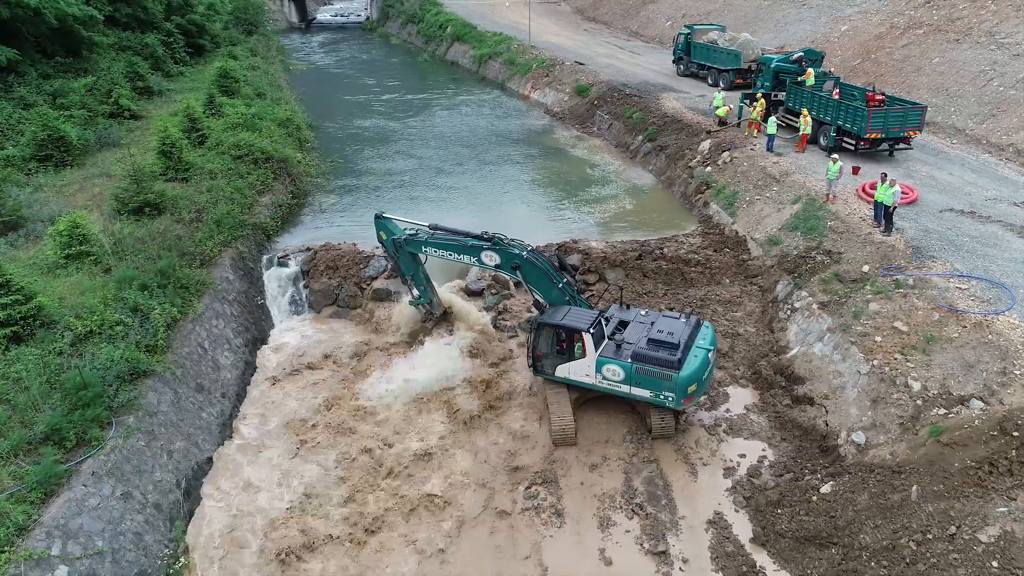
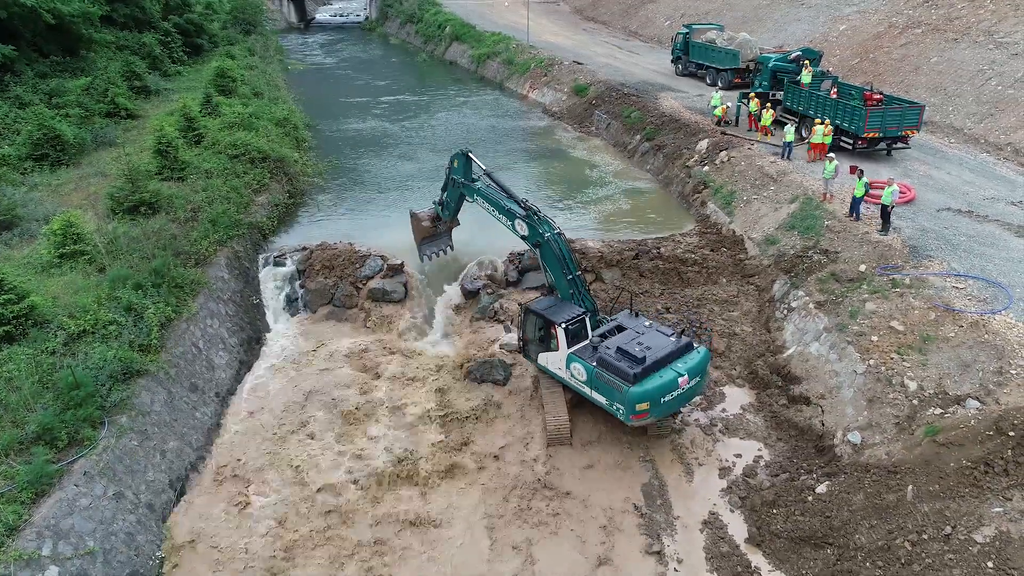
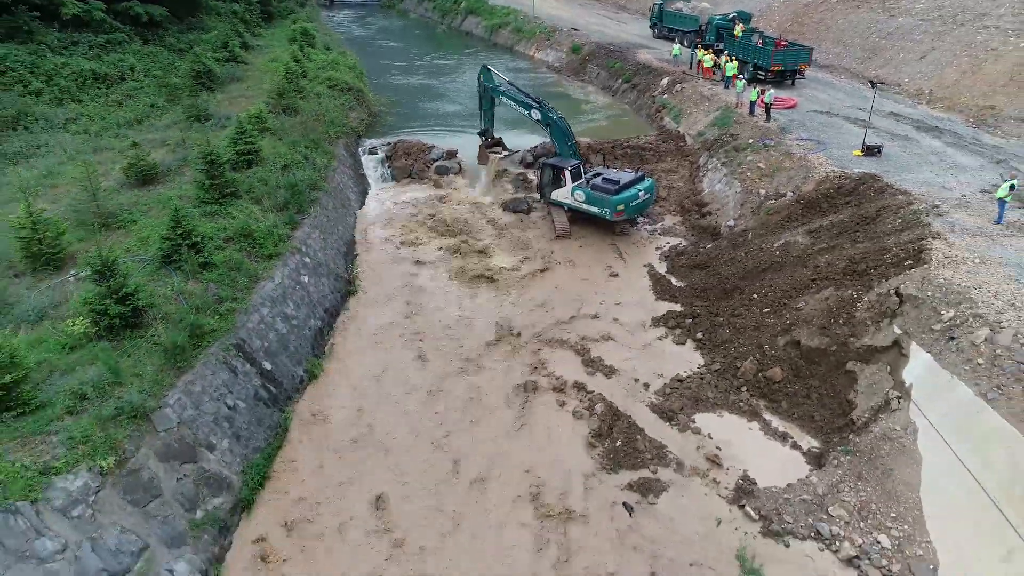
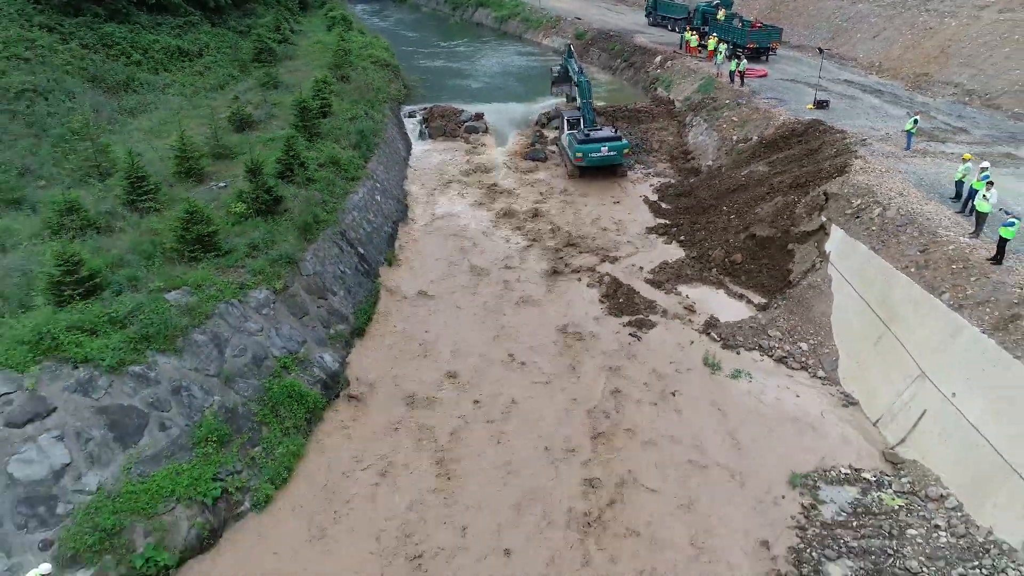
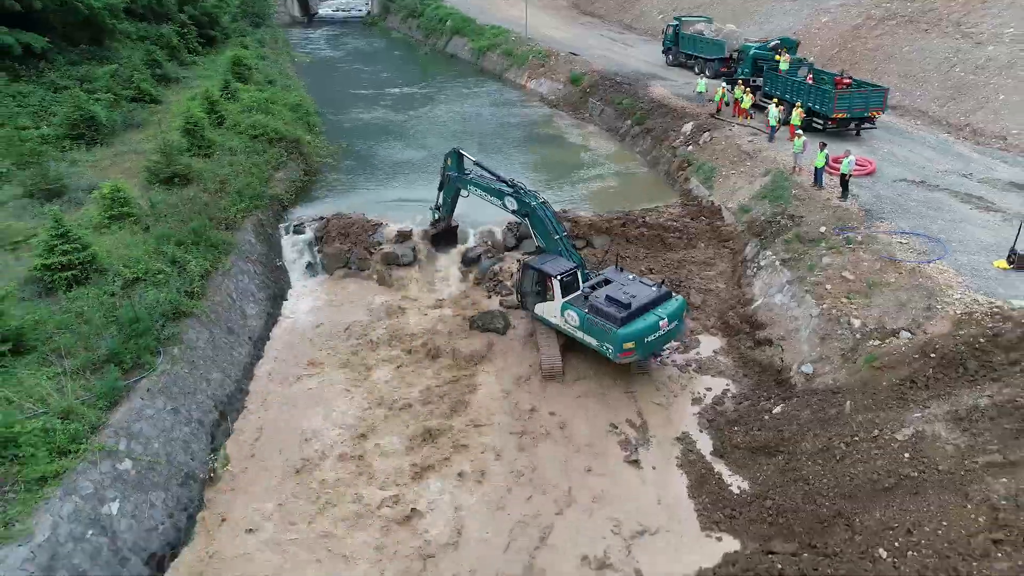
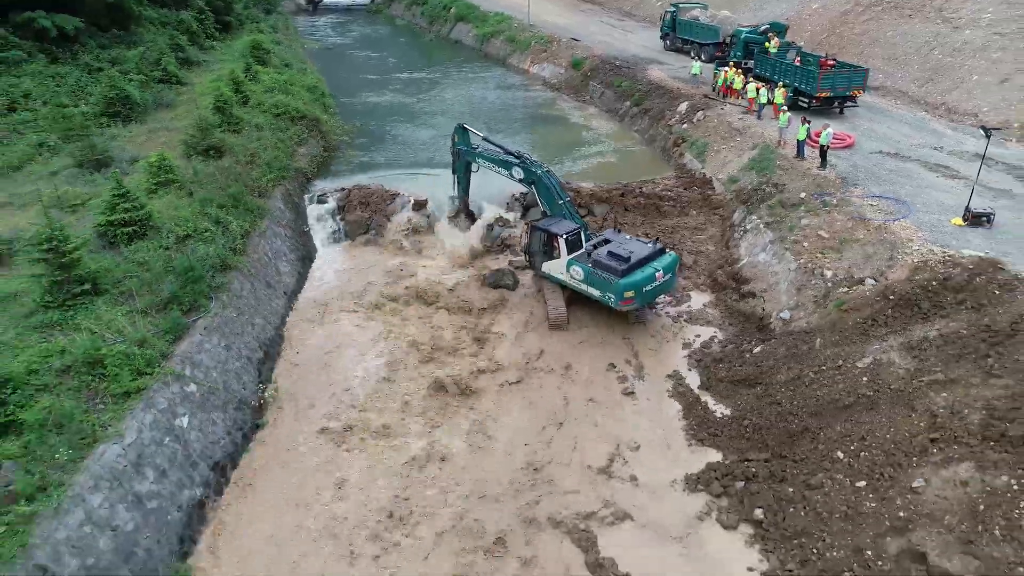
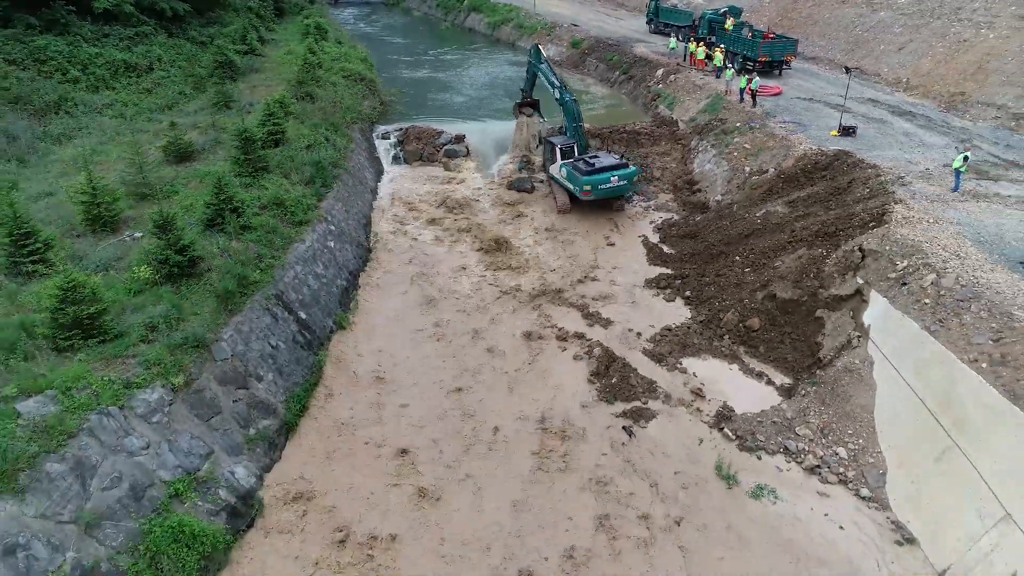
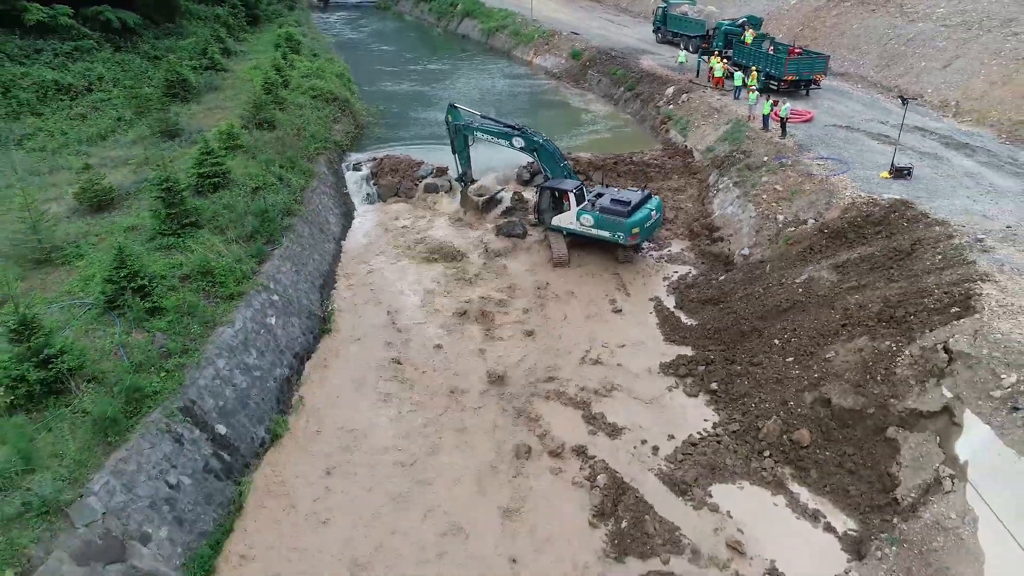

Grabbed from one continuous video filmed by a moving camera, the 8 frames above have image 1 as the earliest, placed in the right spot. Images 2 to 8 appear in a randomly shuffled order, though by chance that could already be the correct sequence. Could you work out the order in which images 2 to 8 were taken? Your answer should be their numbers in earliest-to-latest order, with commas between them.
2, 5, 6, 8, 3, 7, 4
